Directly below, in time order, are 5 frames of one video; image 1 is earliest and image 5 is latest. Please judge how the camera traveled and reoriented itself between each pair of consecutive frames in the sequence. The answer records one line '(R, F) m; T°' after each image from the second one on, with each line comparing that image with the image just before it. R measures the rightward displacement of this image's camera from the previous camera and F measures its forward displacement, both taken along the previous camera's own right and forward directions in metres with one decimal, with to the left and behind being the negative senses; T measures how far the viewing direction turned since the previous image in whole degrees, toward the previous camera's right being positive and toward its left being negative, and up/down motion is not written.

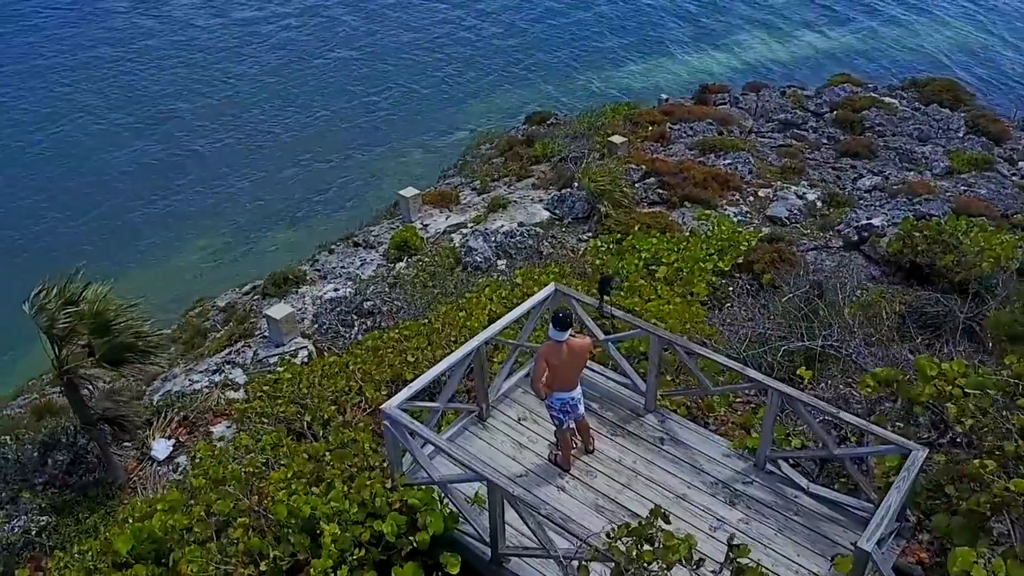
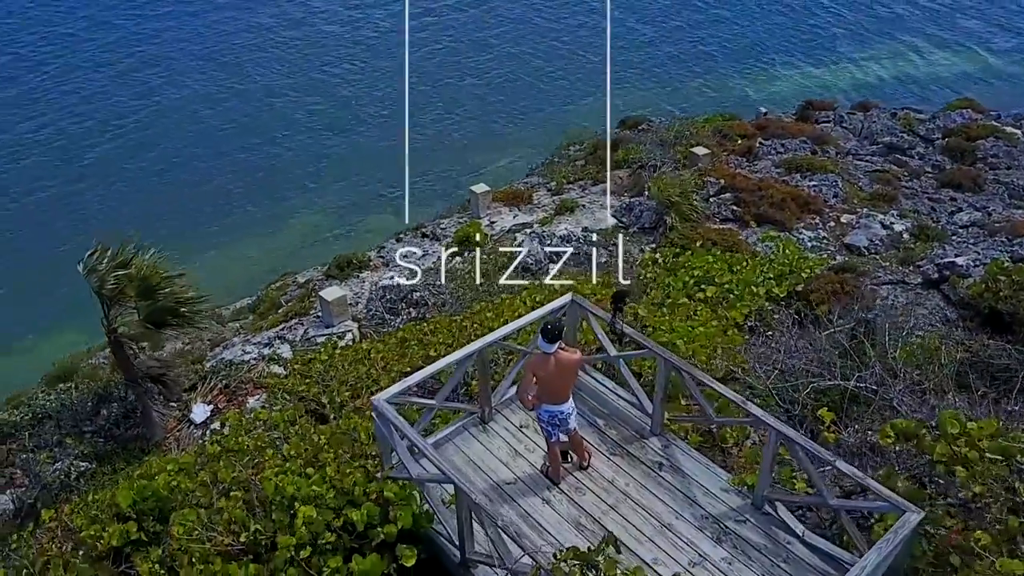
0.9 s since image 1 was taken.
(+1.1, +0.1) m; -8°
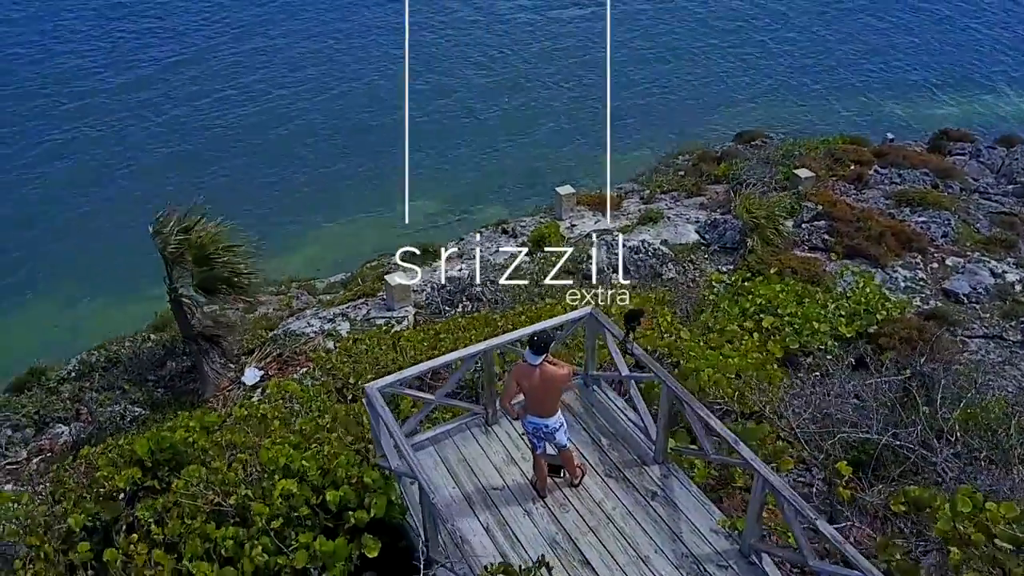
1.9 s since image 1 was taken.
(+1.3, +0.2) m; -9°
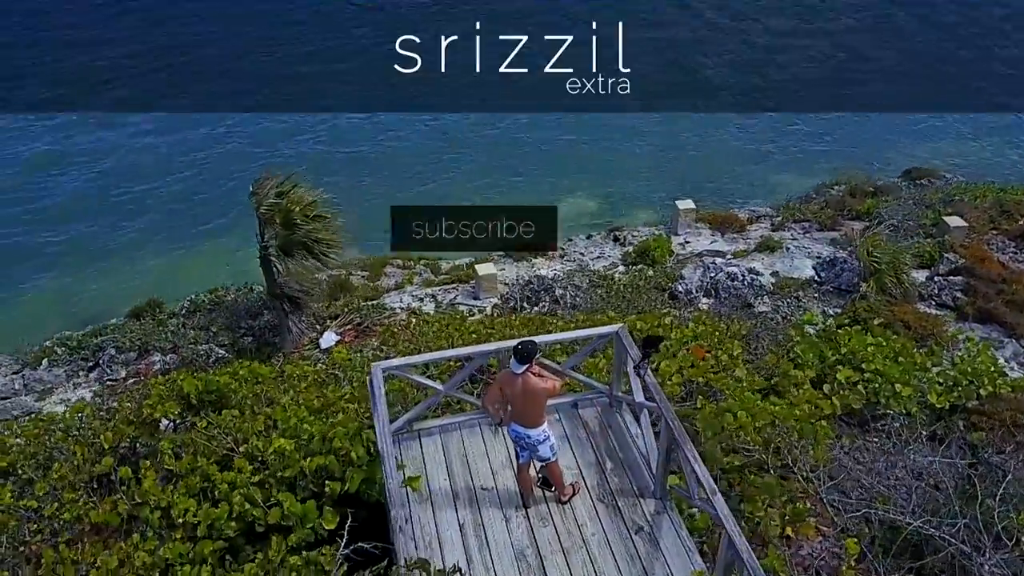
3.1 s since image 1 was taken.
(+1.7, +0.2) m; -13°
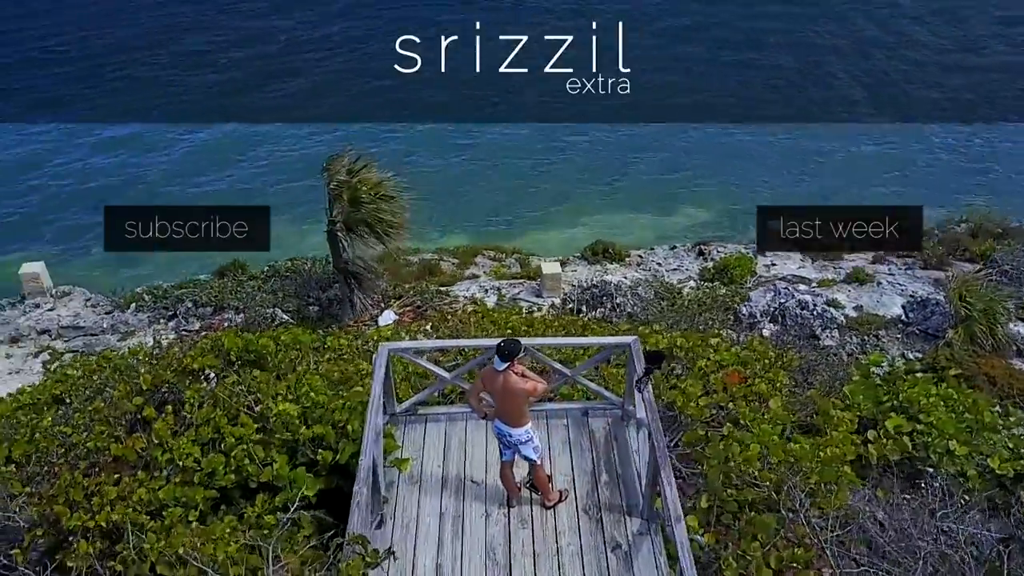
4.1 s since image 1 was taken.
(+1.3, +0.1) m; -10°
